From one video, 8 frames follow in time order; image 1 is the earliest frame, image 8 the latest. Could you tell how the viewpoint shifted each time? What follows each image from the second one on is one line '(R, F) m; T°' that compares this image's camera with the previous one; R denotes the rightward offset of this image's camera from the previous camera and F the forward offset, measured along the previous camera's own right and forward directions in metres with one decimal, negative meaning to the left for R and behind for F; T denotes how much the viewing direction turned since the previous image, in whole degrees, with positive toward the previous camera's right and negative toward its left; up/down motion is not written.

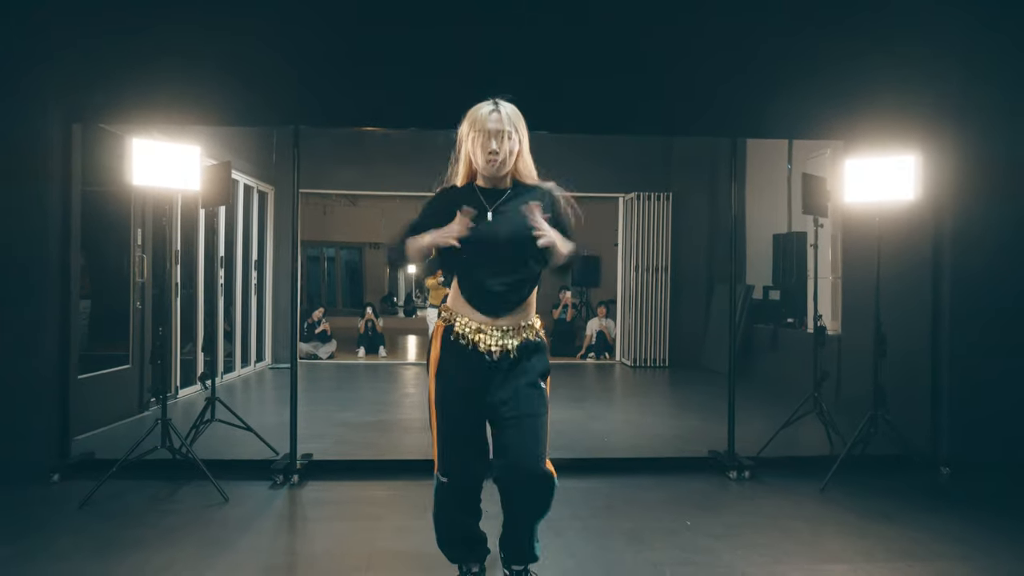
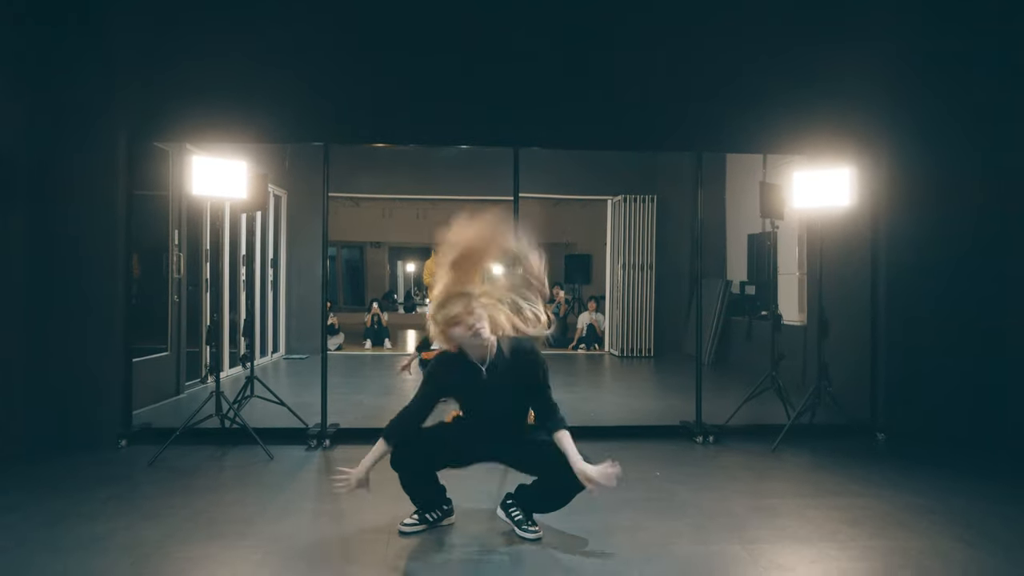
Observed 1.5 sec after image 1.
(0.0, -0.6) m; 0°
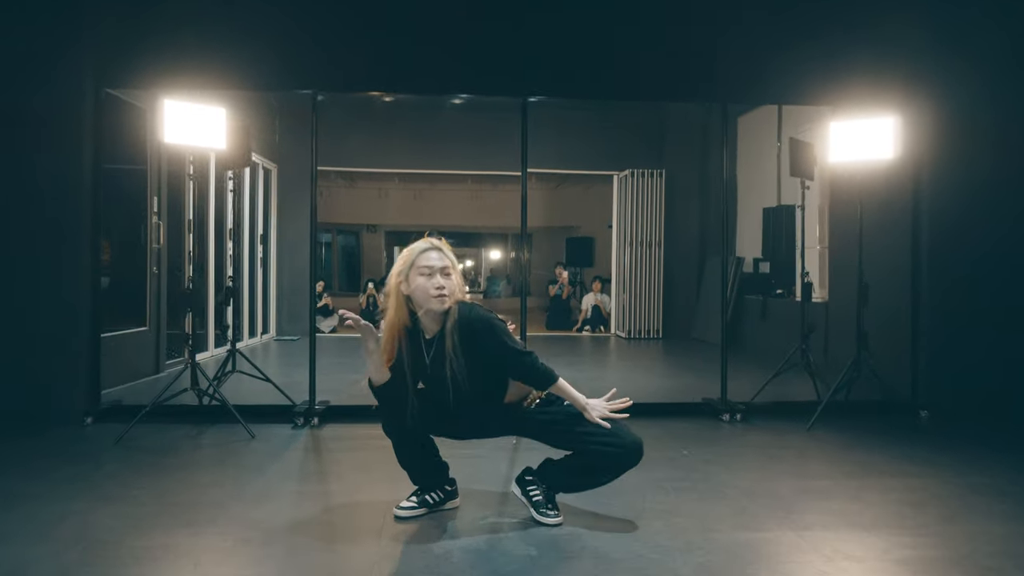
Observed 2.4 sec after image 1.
(0.0, +0.4) m; 0°
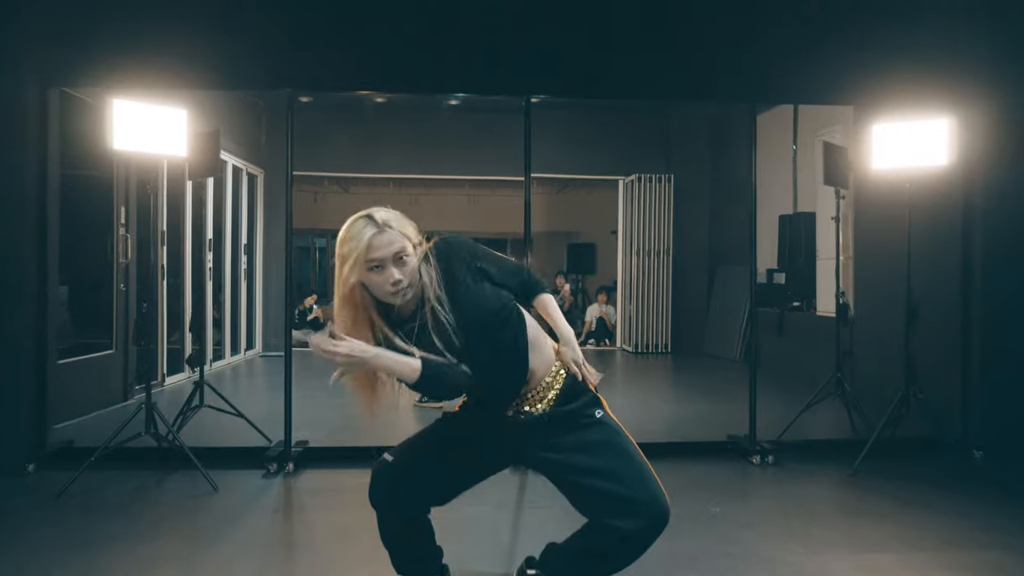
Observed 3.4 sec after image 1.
(0.0, +0.5) m; 0°
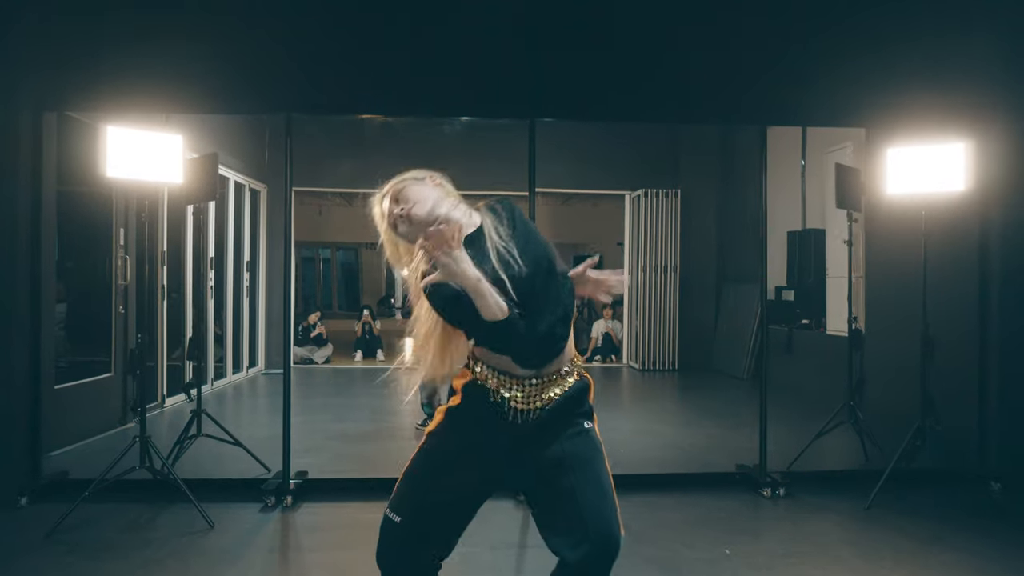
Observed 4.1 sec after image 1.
(0.0, +0.1) m; 0°
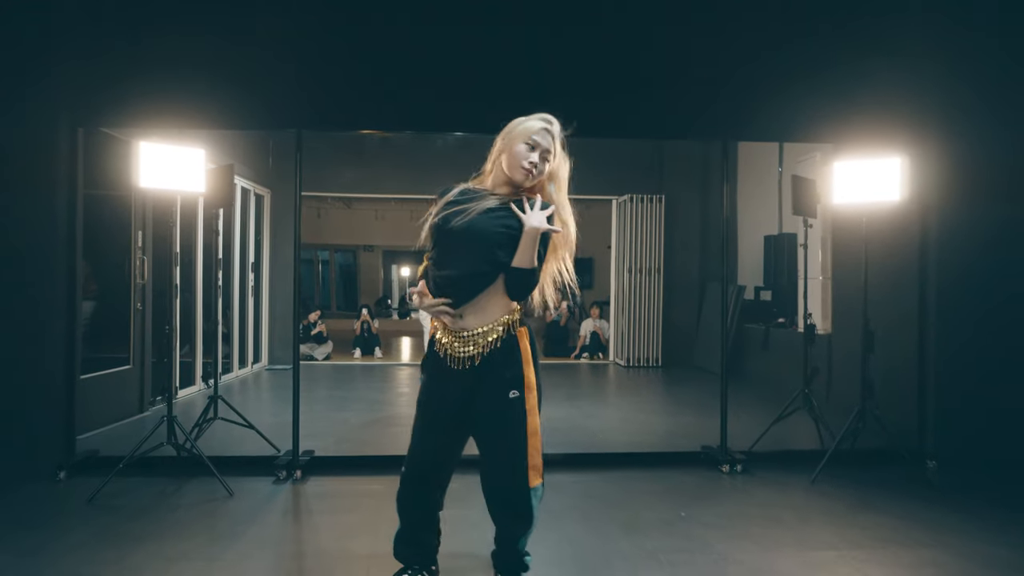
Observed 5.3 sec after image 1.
(0.0, -0.4) m; 0°
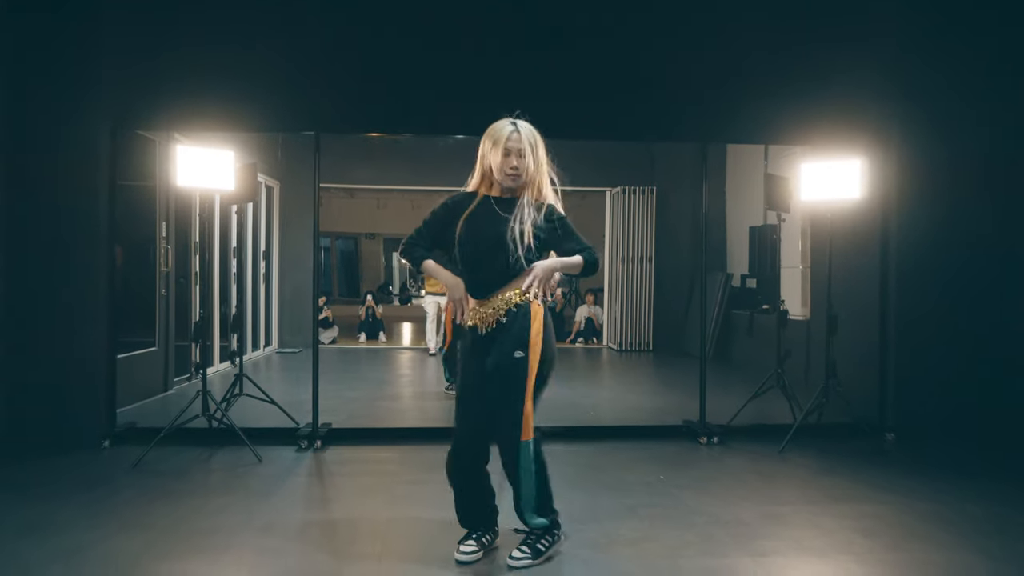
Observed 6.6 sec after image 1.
(0.0, -0.4) m; 0°
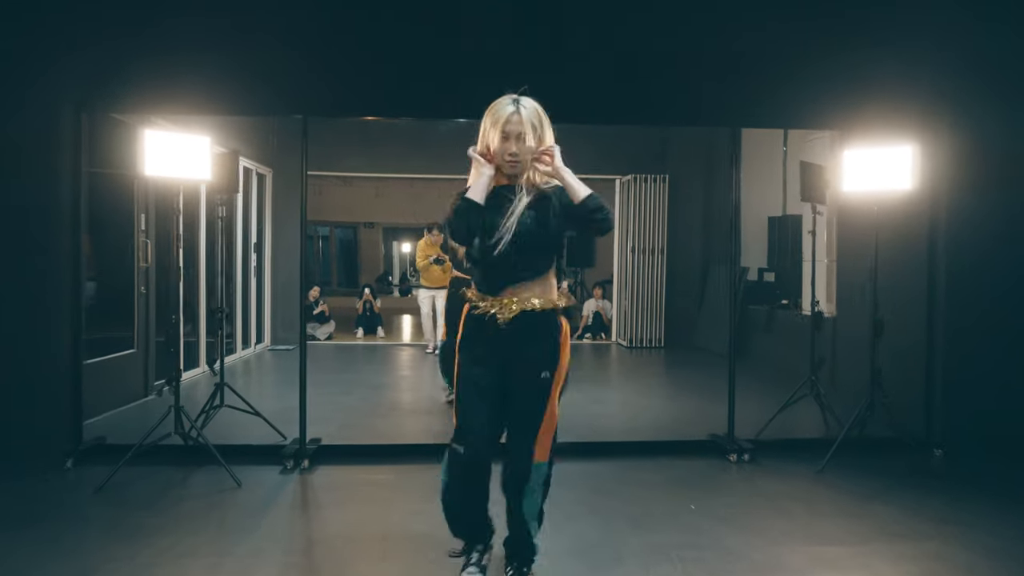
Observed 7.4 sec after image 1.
(0.0, +0.4) m; 0°
